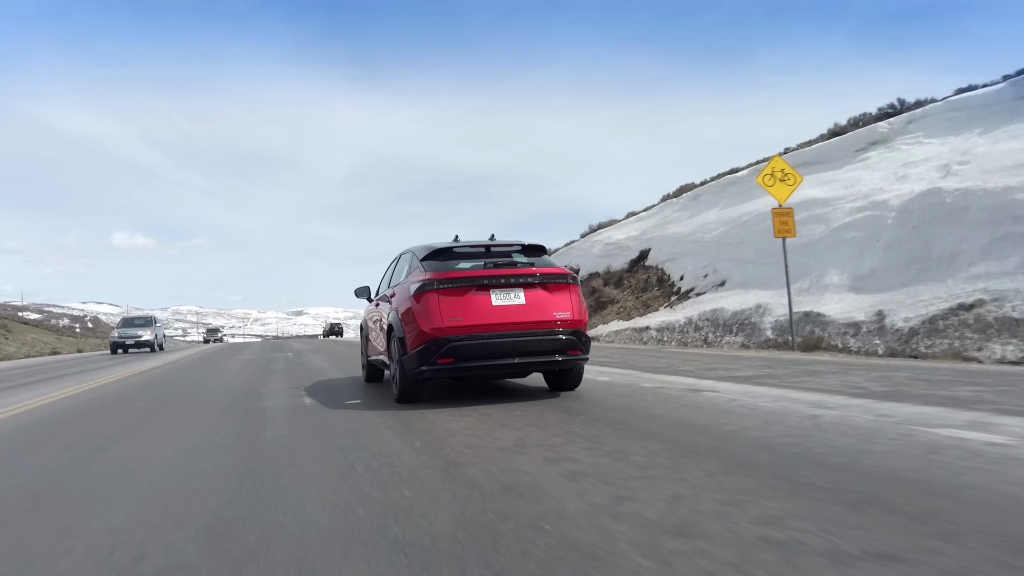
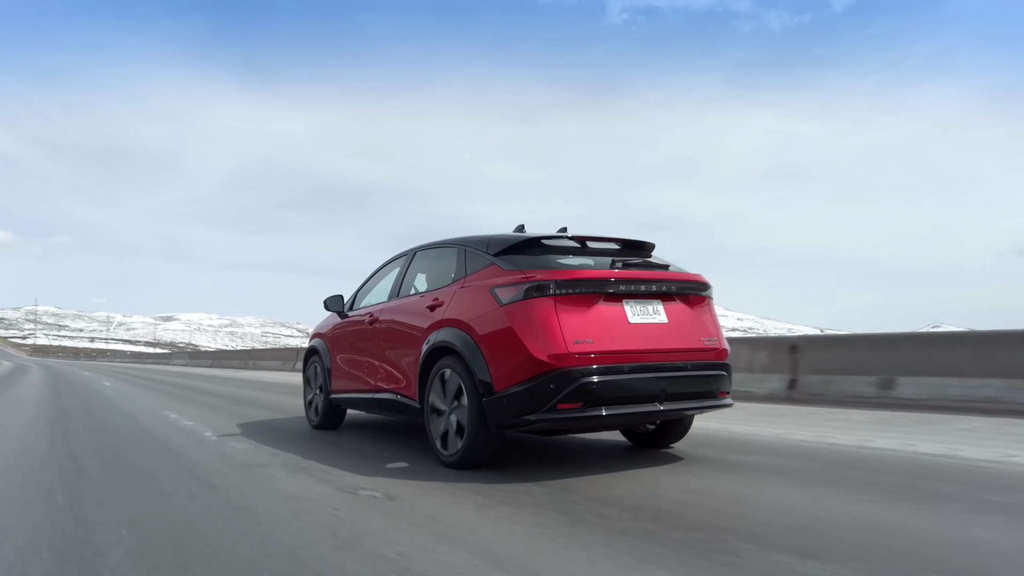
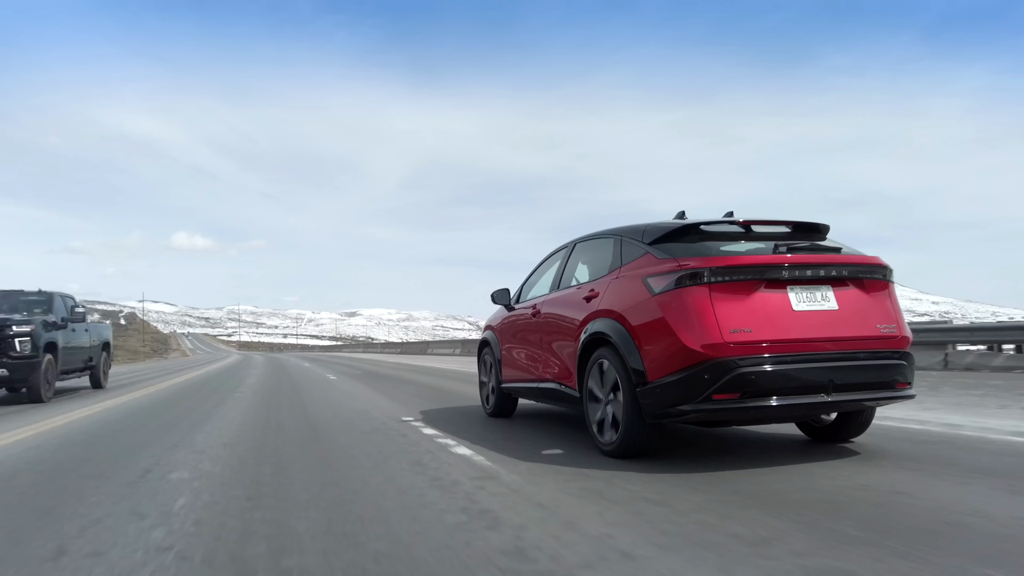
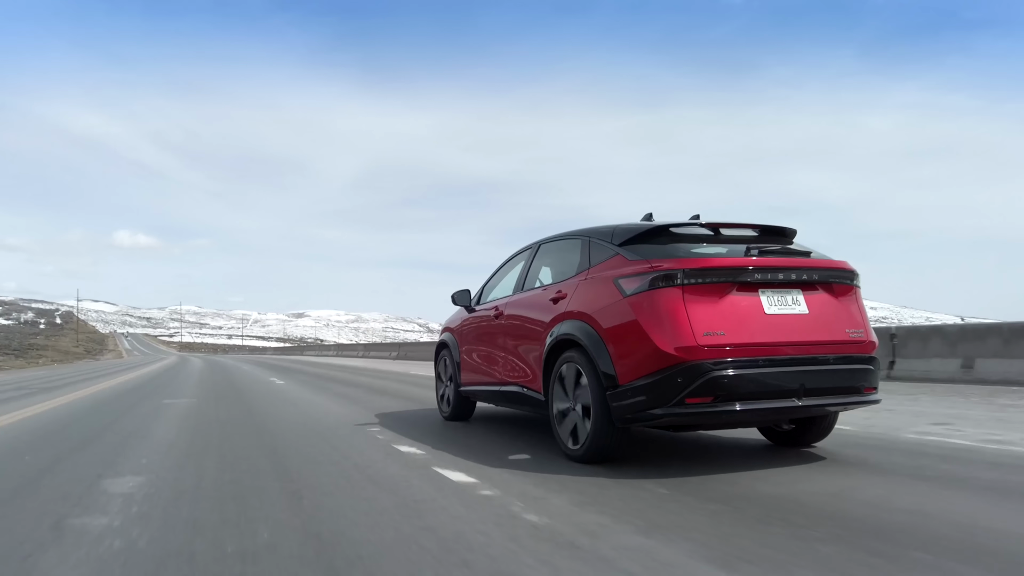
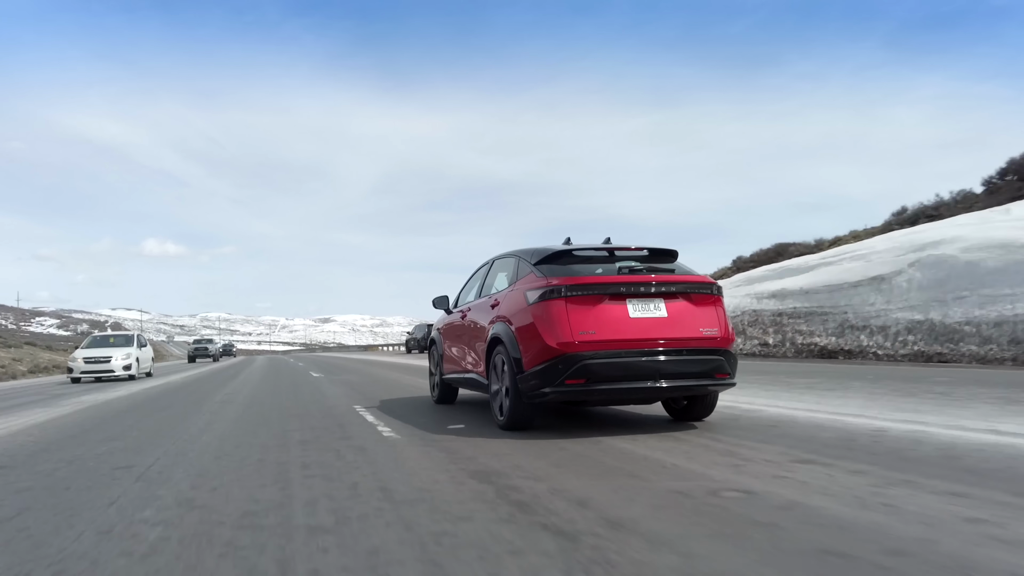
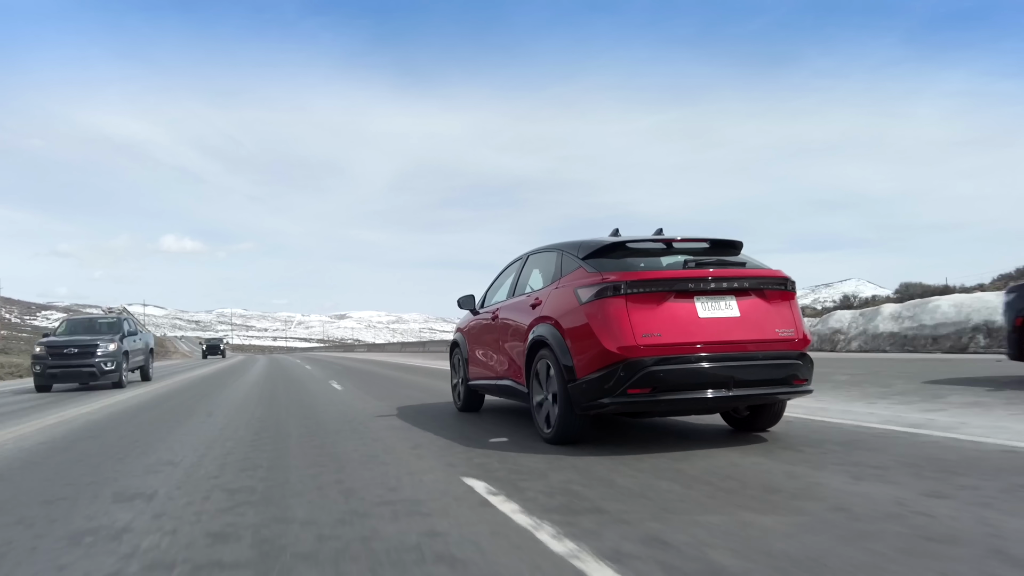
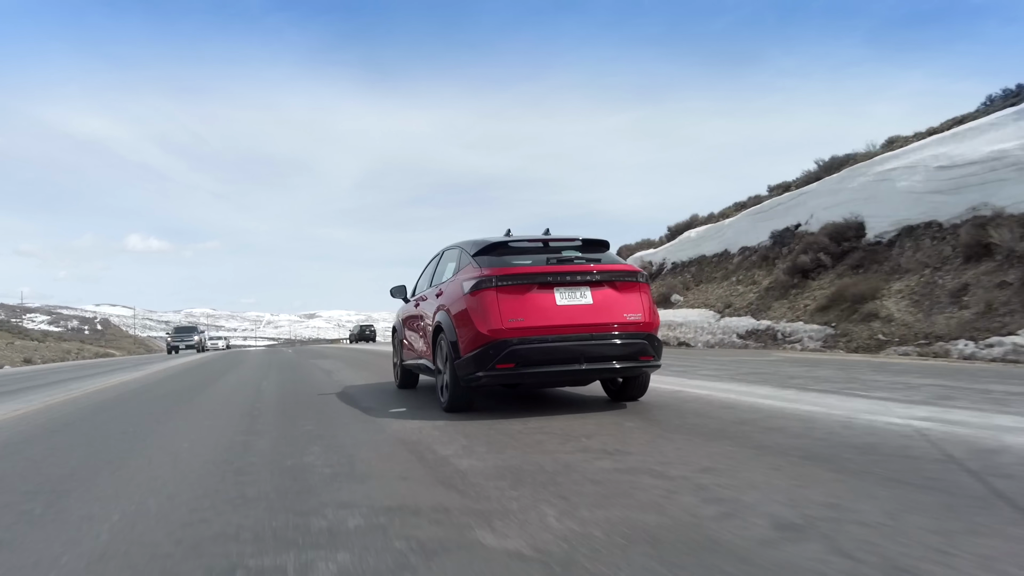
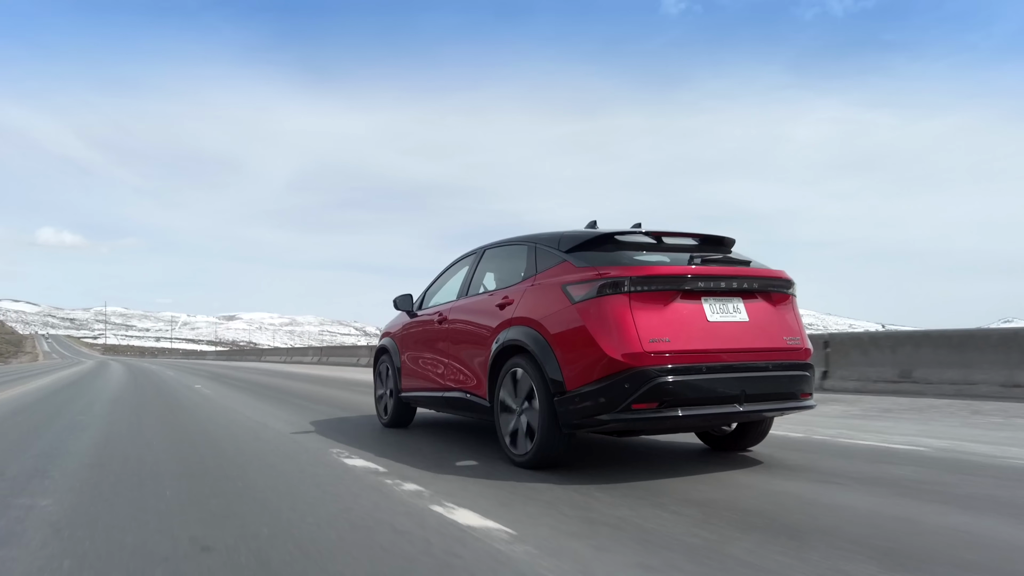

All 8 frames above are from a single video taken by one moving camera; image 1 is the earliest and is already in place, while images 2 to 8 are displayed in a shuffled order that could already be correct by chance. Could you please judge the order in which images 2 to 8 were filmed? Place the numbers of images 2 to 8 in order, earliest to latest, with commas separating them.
7, 5, 6, 3, 4, 8, 2
